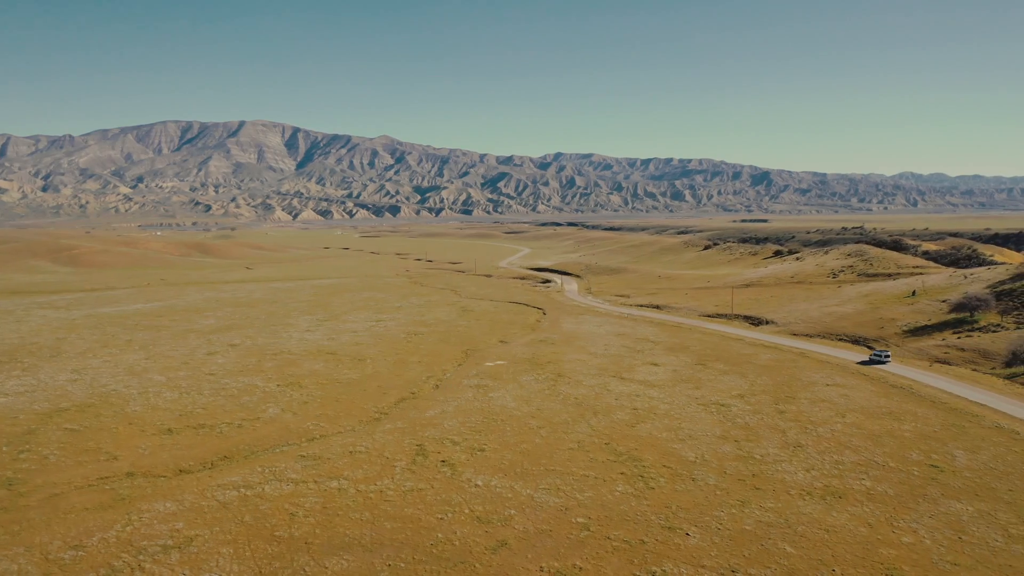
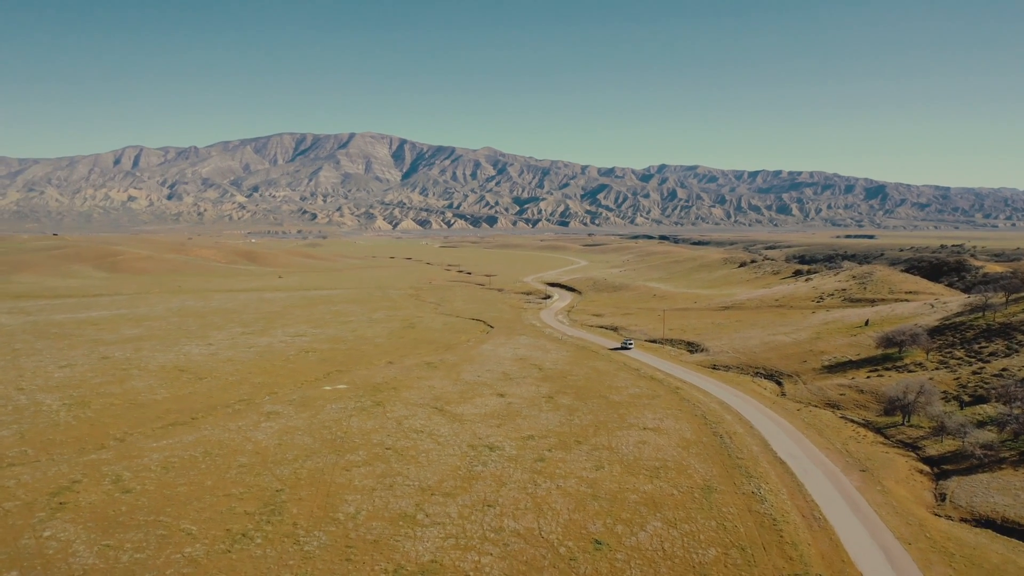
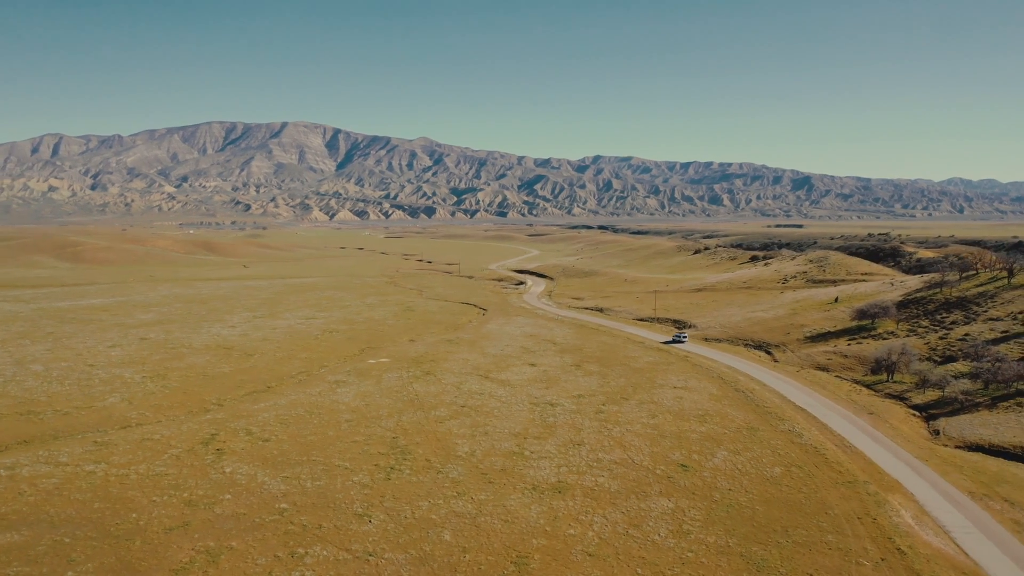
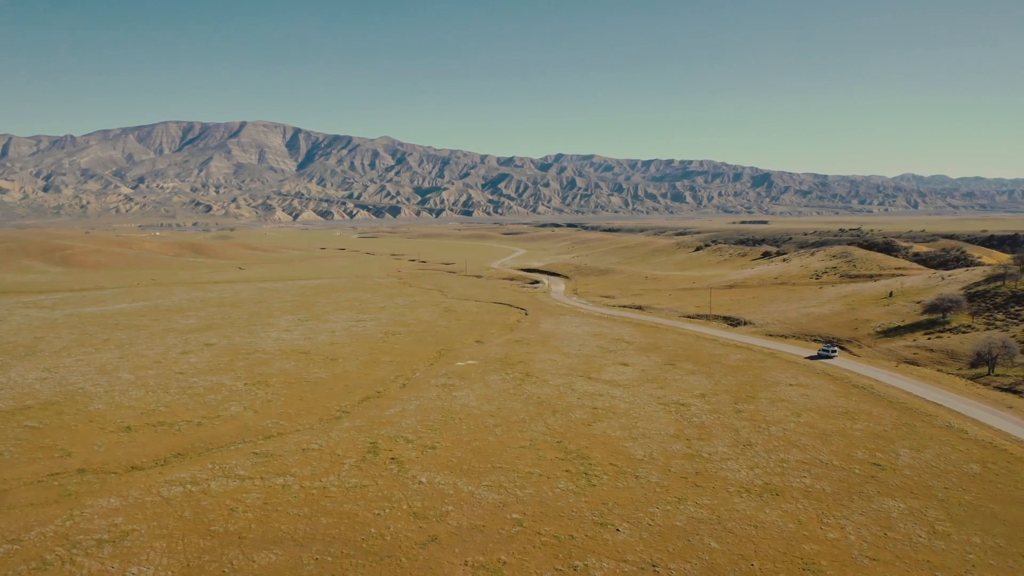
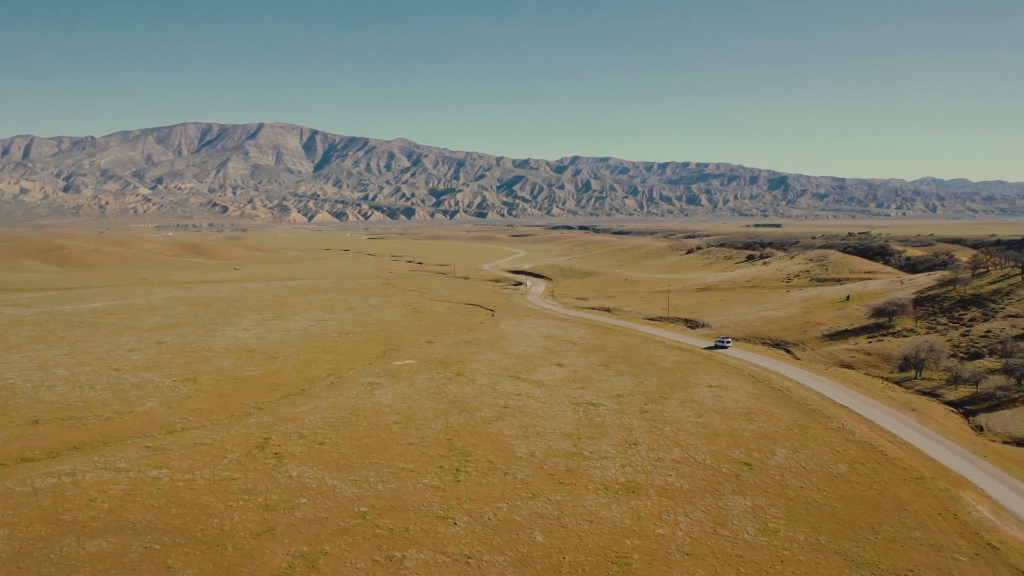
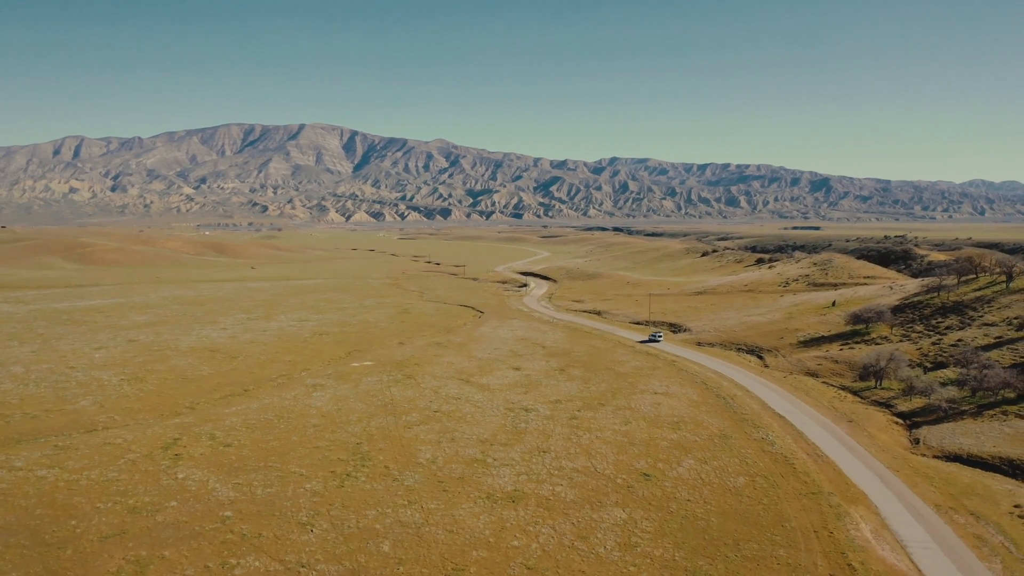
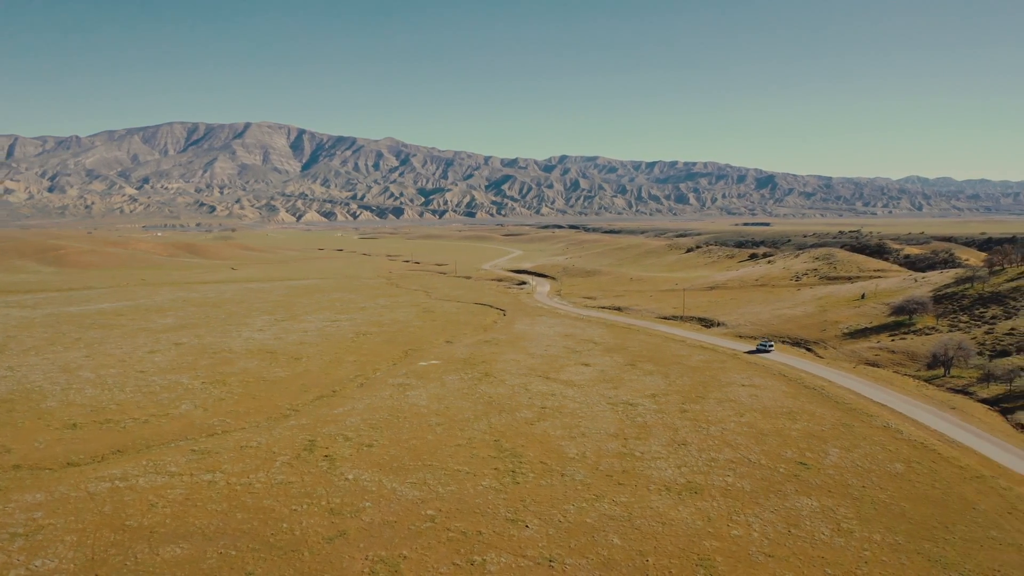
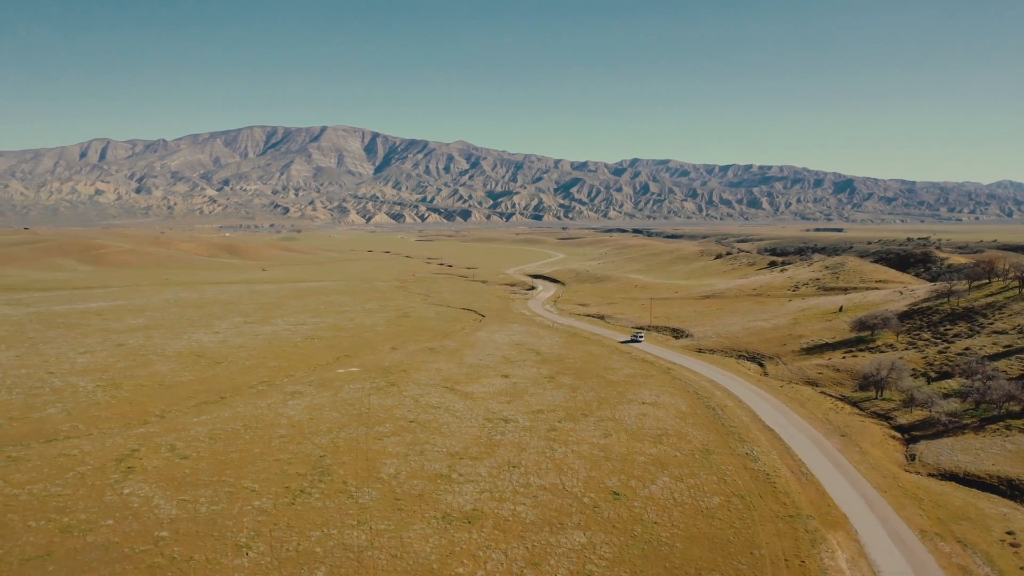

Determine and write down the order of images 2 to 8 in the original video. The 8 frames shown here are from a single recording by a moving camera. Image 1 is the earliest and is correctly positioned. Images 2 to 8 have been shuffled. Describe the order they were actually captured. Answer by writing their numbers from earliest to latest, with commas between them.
4, 7, 5, 3, 6, 8, 2
